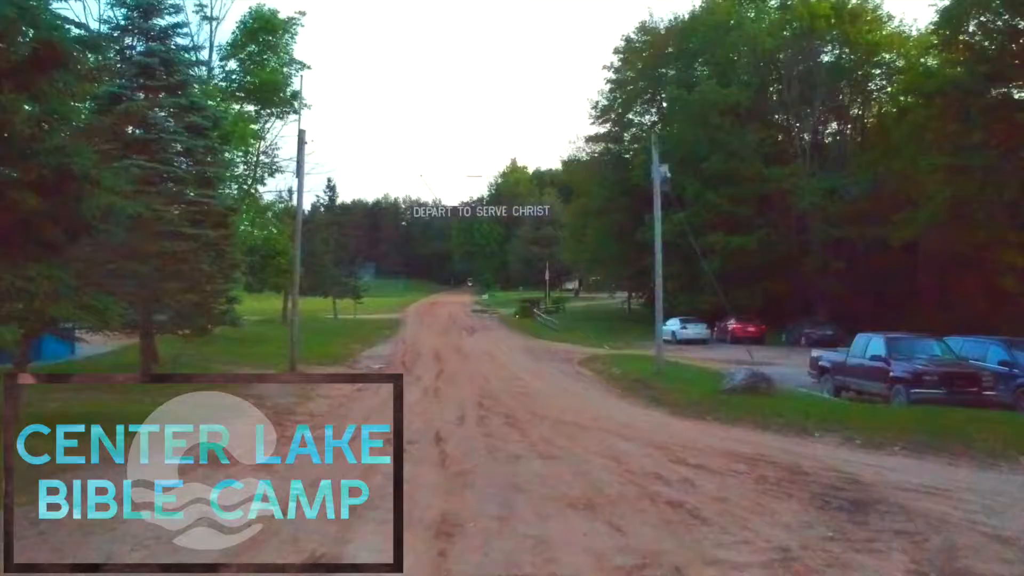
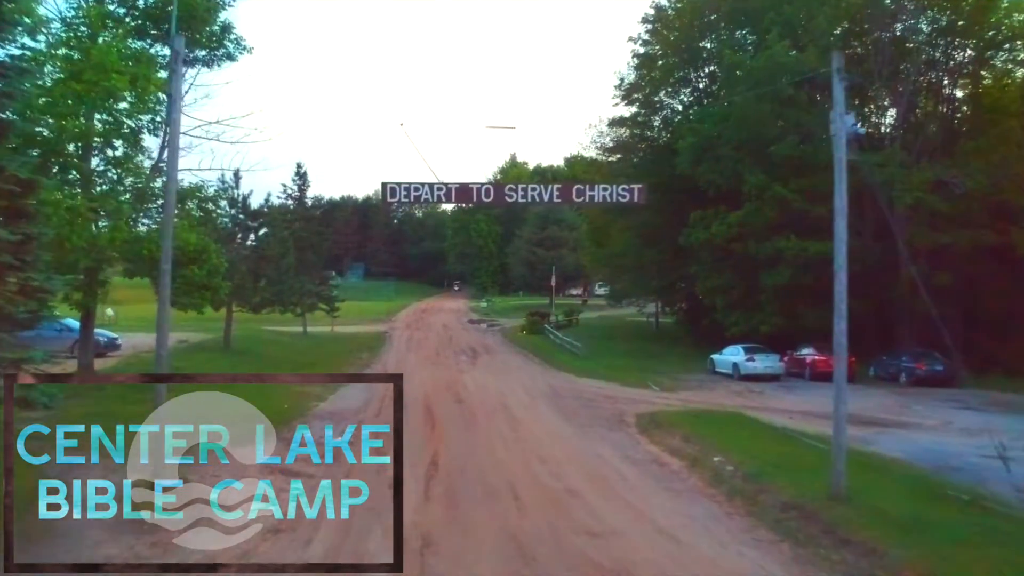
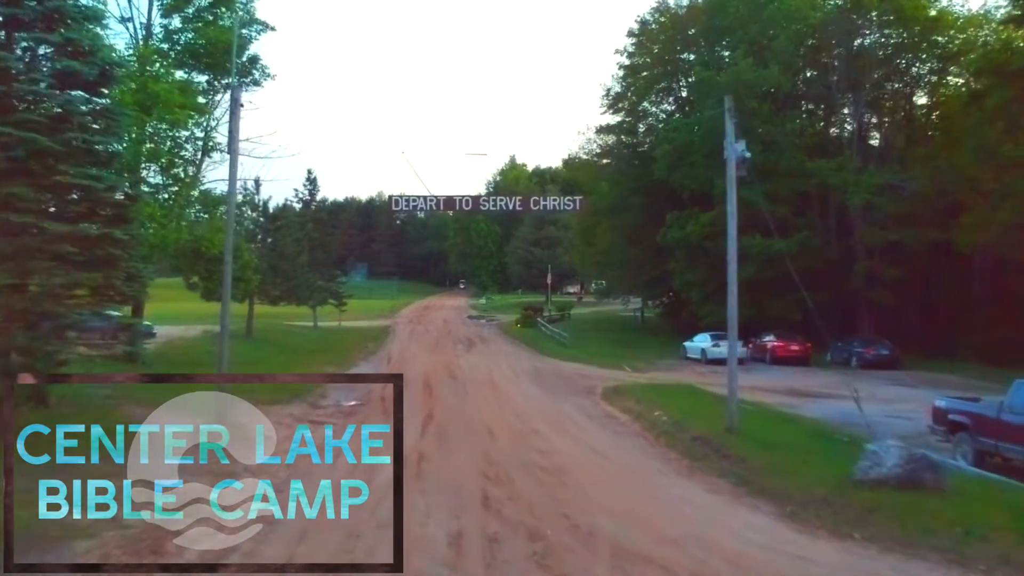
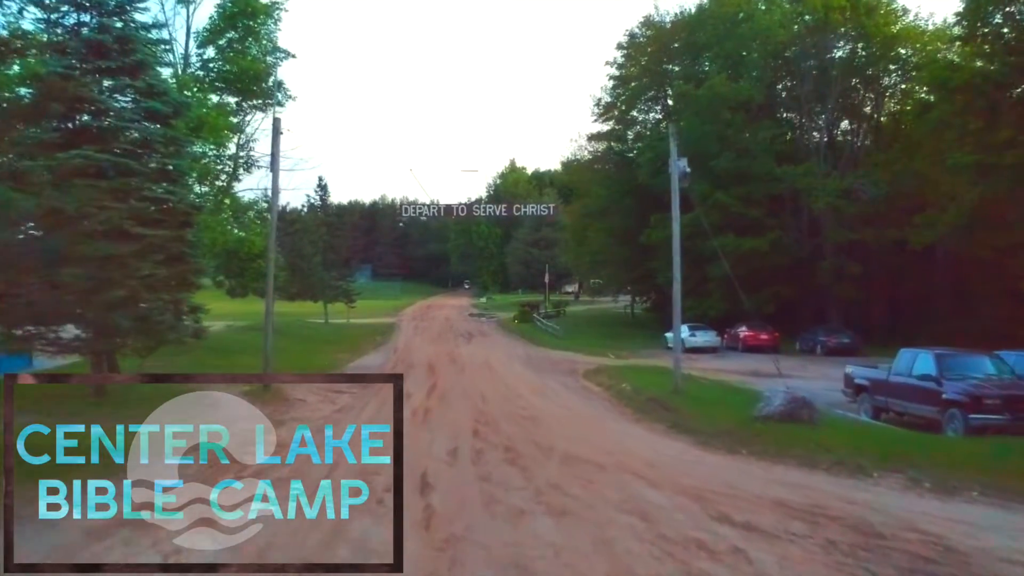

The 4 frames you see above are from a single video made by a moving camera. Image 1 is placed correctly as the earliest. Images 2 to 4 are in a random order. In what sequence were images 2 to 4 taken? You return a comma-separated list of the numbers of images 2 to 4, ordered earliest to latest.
4, 3, 2
